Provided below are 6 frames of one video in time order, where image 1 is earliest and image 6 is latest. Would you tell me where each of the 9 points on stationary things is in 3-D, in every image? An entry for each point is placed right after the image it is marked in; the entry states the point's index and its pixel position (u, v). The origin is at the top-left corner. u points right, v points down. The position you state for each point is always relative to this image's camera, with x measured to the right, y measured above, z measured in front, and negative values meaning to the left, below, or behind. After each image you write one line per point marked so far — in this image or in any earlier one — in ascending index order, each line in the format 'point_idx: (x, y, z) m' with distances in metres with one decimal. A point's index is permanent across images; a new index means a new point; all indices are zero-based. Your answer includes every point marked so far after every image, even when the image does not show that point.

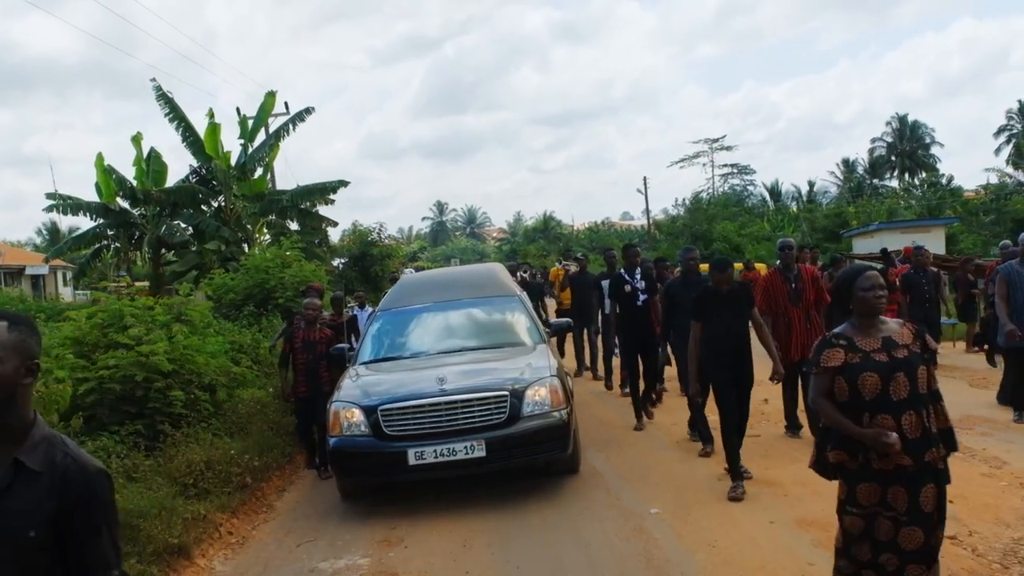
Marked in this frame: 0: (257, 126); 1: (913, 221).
0: (-3.2, +2.1, +11.0) m
1: (+8.7, +1.4, +18.5) m
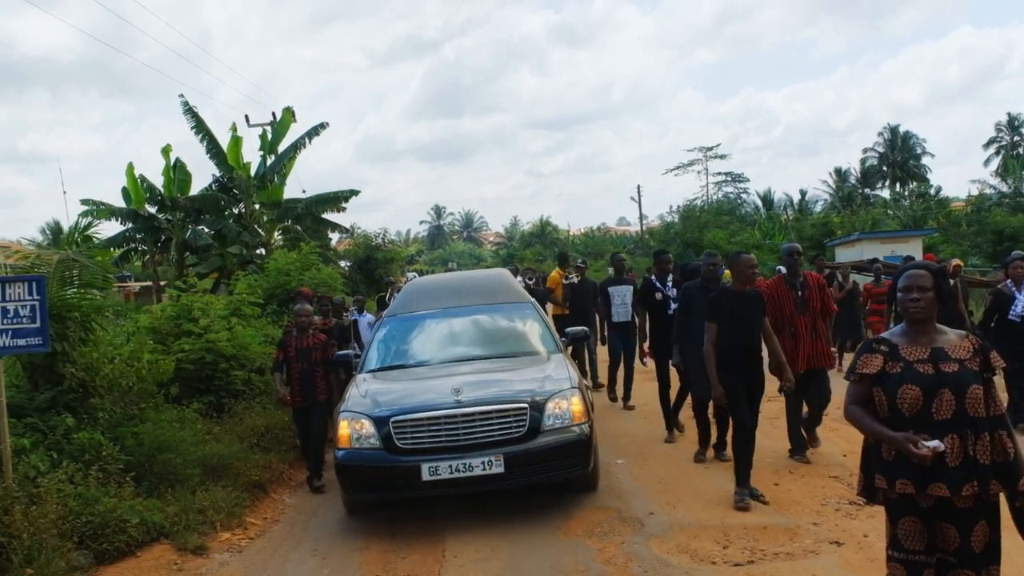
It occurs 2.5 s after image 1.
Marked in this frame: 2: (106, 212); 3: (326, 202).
0: (-3.3, +2.1, +11.7) m
1: (+8.7, +1.3, +19.2) m
2: (-4.7, +0.9, +9.6) m
3: (-3.0, +1.4, +13.5) m
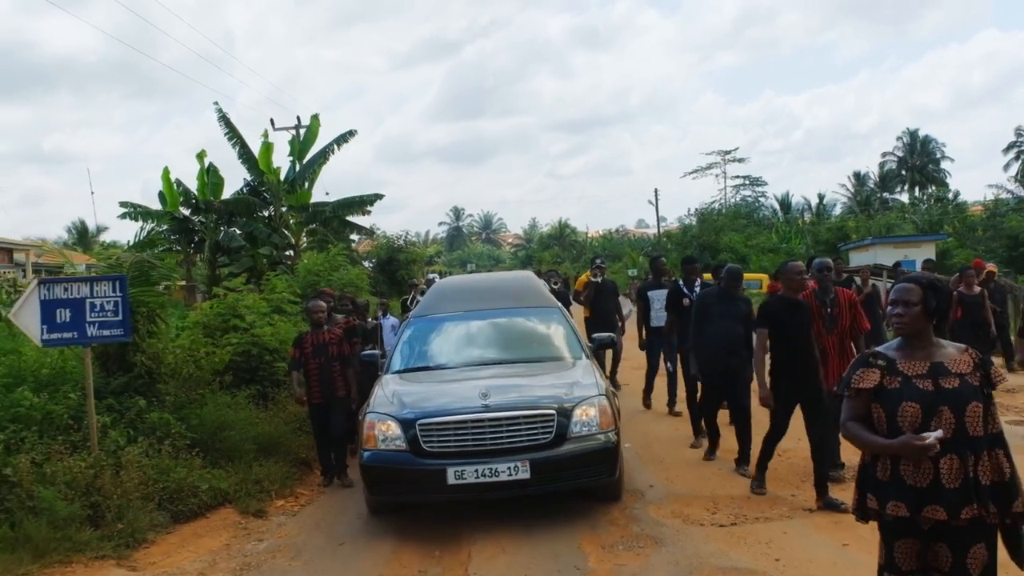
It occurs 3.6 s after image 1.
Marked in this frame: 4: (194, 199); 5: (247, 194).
0: (-3.0, +2.1, +12.1) m
1: (+9.1, +1.2, +19.3) m
2: (-4.5, +0.9, +10.0) m
3: (-2.6, +1.4, +13.9) m
4: (-4.8, +1.4, +12.6) m
5: (-4.2, +1.5, +13.4) m
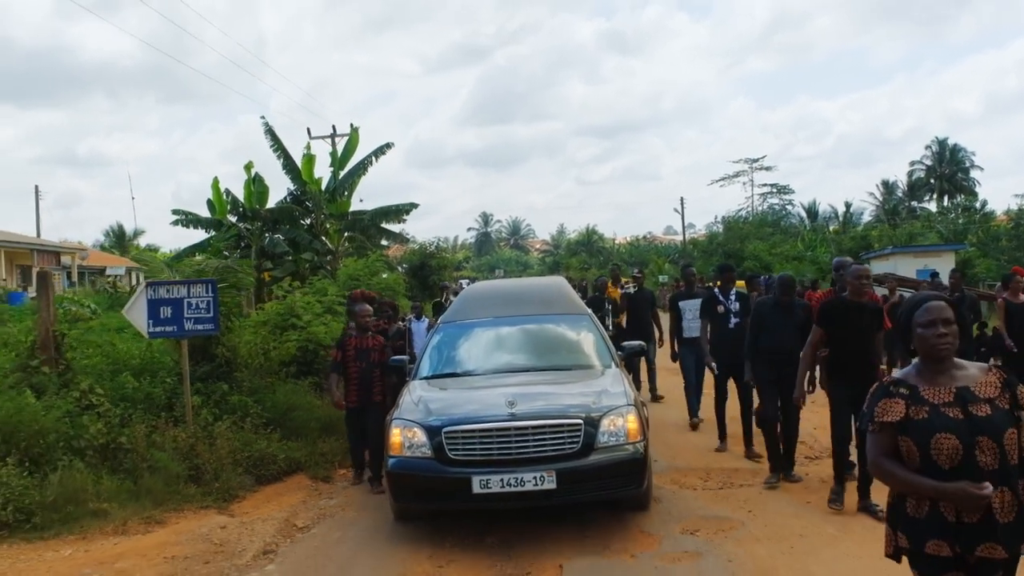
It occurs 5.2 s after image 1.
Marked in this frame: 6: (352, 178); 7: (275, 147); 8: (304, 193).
0: (-2.5, +2.0, +12.7) m
1: (+9.8, +1.0, +19.5) m
2: (-4.1, +0.9, +10.7) m
3: (-2.2, +1.3, +14.4) m
4: (-4.4, +1.3, +13.2) m
5: (-3.8, +1.5, +14.0) m
6: (-2.8, +1.9, +14.1) m
7: (-3.5, +2.1, +12.2) m
8: (-3.5, +1.6, +13.9) m
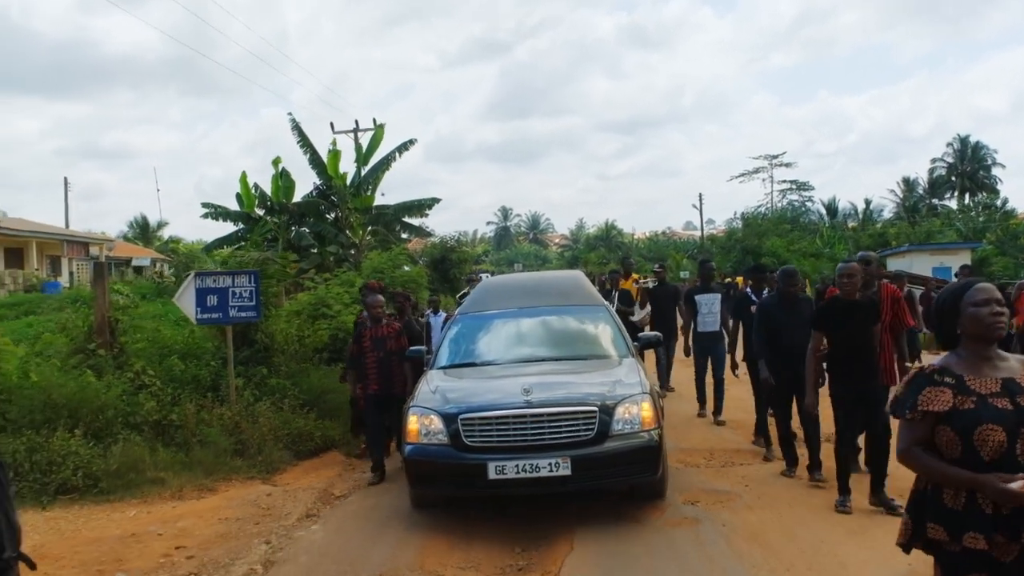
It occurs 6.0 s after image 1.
0: (-2.2, +2.1, +12.9) m
1: (+10.2, +1.0, +19.5) m
2: (-3.8, +1.0, +11.0) m
3: (-1.8, +1.4, +14.7) m
4: (-4.1, +1.5, +13.6) m
5: (-3.4, +1.6, +14.3) m
6: (-2.4, +2.0, +14.4) m
7: (-3.2, +2.2, +12.5) m
8: (-3.2, +1.7, +14.2) m
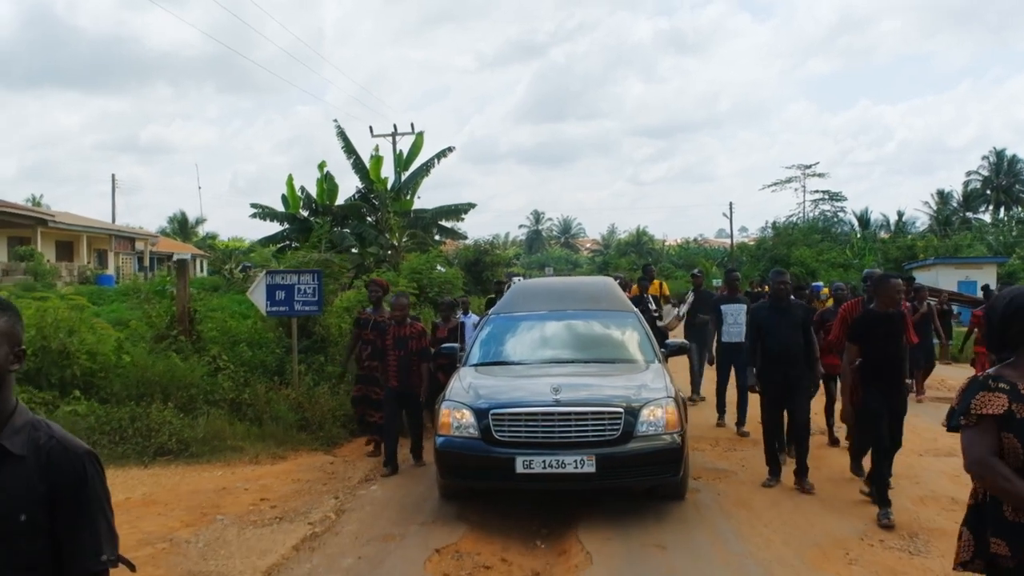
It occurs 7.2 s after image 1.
0: (-1.7, +2.1, +13.4) m
1: (+11.0, +0.7, +19.5) m
2: (-3.4, +1.0, +11.5) m
3: (-1.2, +1.4, +15.2) m
4: (-3.5, +1.5, +14.1) m
5: (-2.8, +1.6, +14.9) m
6: (-1.8, +2.0, +14.9) m
7: (-2.7, +2.2, +13.0) m
8: (-2.6, +1.7, +14.8) m
